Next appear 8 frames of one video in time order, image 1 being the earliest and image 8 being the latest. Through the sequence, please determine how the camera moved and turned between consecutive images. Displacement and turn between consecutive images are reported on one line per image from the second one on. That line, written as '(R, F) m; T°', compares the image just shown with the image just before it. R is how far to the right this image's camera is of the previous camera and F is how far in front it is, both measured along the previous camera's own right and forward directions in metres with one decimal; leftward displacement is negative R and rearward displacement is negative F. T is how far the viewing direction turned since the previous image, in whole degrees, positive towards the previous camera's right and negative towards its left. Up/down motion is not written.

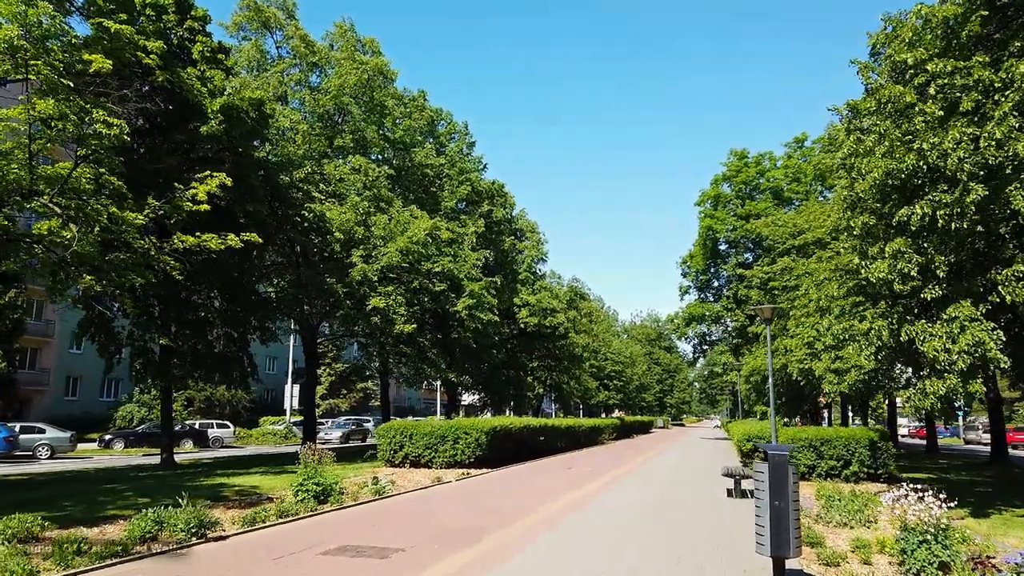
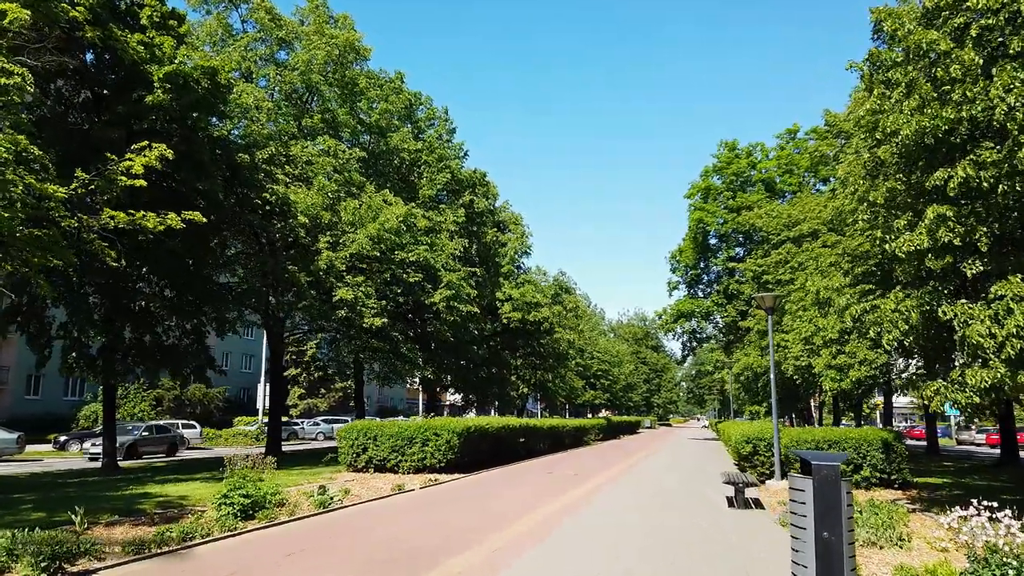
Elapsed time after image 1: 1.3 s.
(+0.2, +1.6) m; +1°
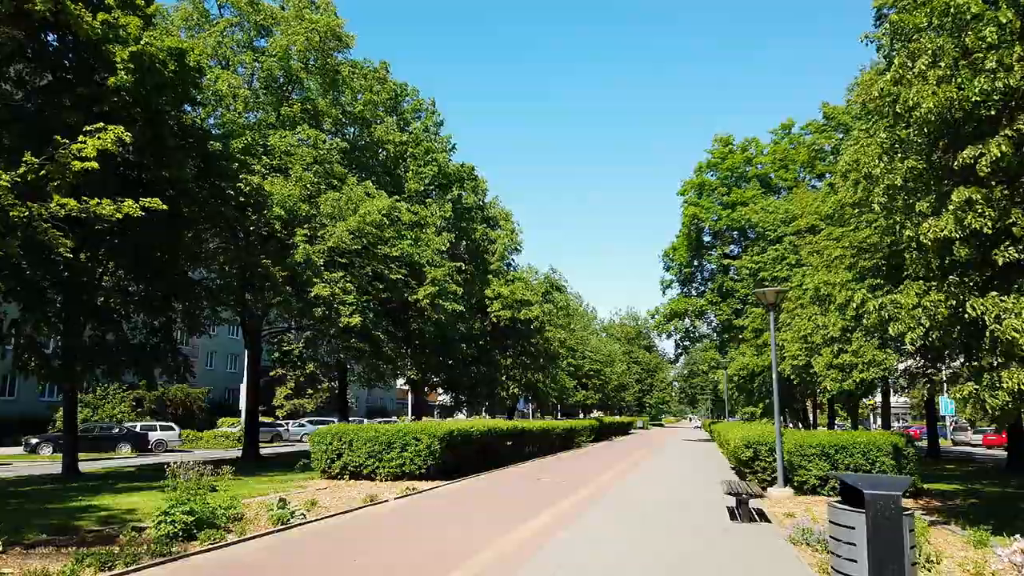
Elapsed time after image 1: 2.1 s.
(+0.1, +1.0) m; +1°
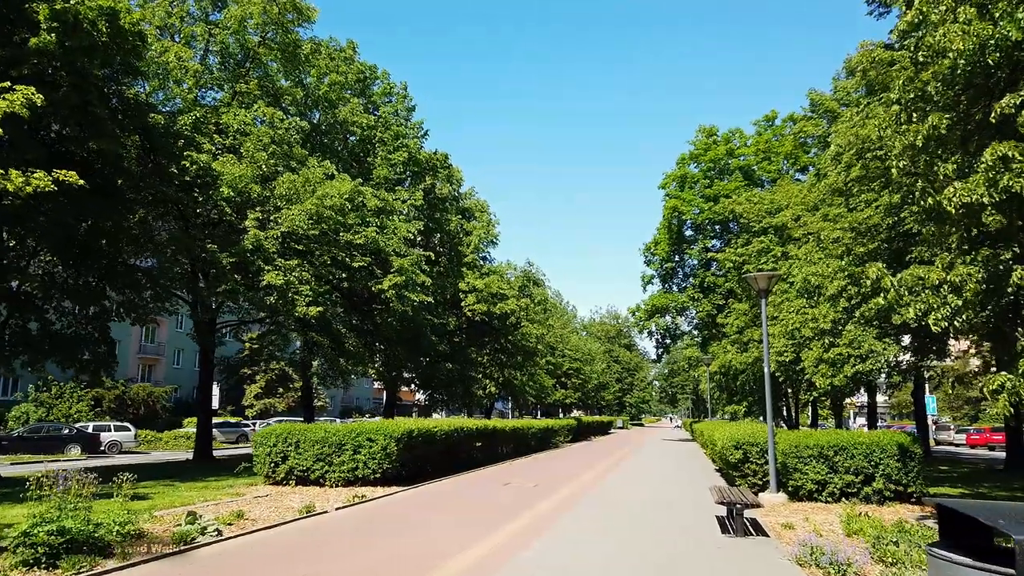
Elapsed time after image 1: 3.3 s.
(+0.3, +1.4) m; +1°
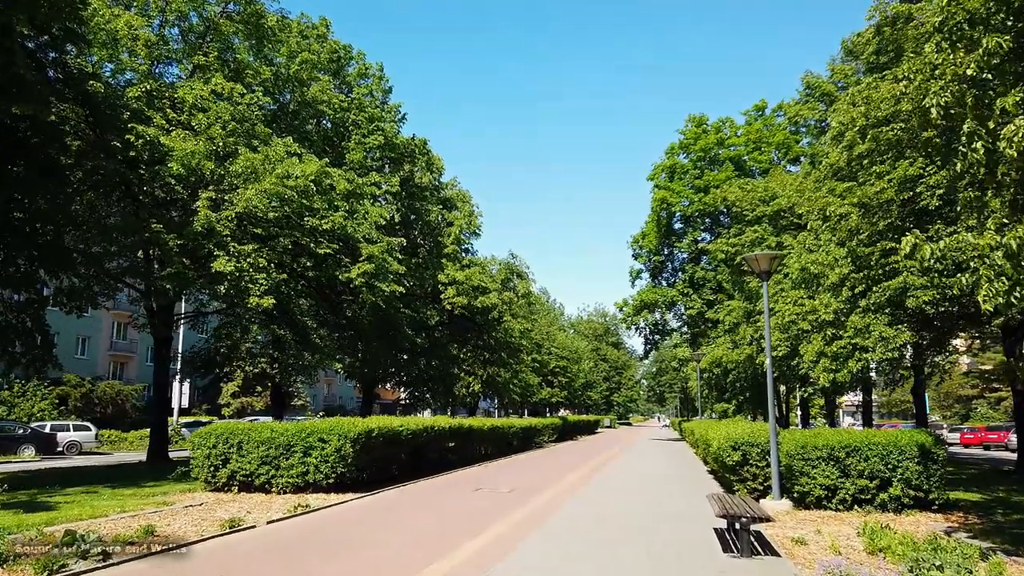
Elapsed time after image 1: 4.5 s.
(+0.3, +1.4) m; +1°
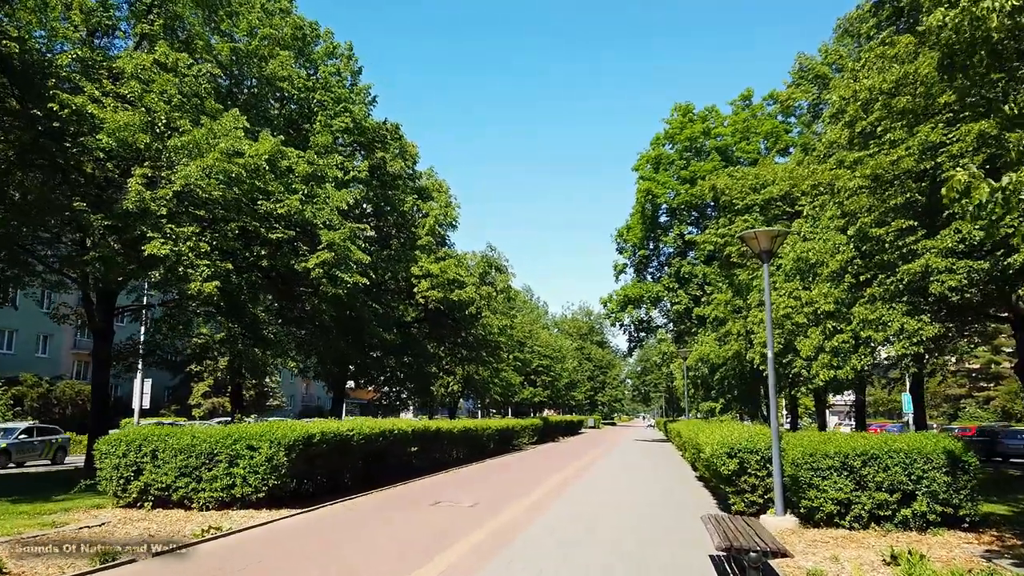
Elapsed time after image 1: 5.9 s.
(+0.3, +1.6) m; +1°
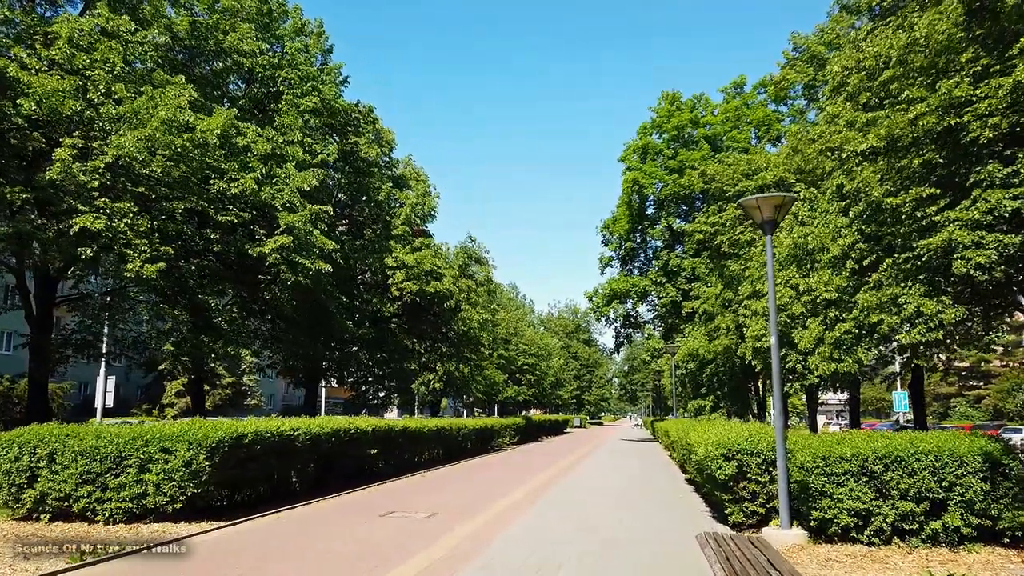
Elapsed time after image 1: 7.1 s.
(+0.3, +1.4) m; +1°
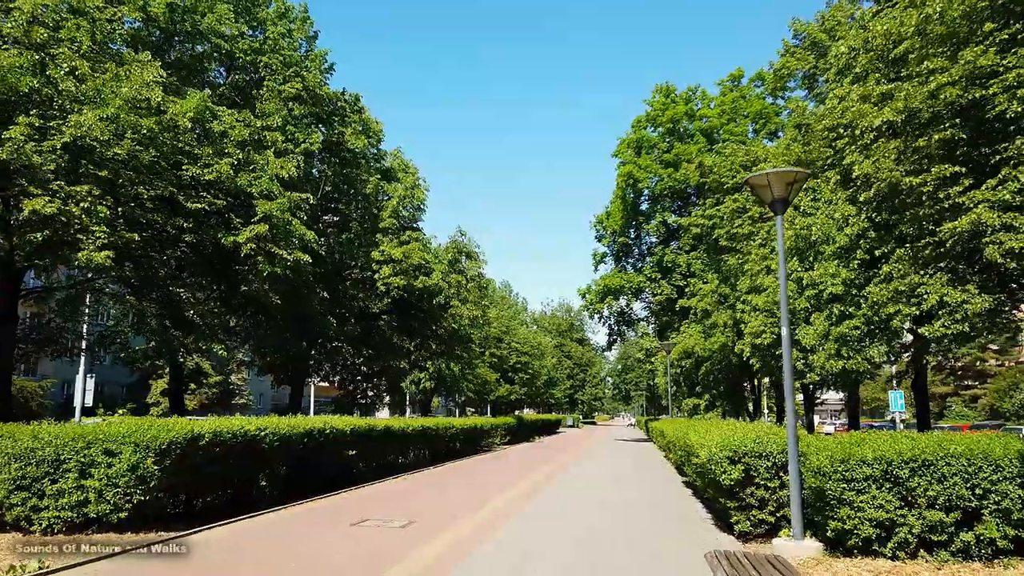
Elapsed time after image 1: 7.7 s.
(+0.1, +0.8) m; 0°
